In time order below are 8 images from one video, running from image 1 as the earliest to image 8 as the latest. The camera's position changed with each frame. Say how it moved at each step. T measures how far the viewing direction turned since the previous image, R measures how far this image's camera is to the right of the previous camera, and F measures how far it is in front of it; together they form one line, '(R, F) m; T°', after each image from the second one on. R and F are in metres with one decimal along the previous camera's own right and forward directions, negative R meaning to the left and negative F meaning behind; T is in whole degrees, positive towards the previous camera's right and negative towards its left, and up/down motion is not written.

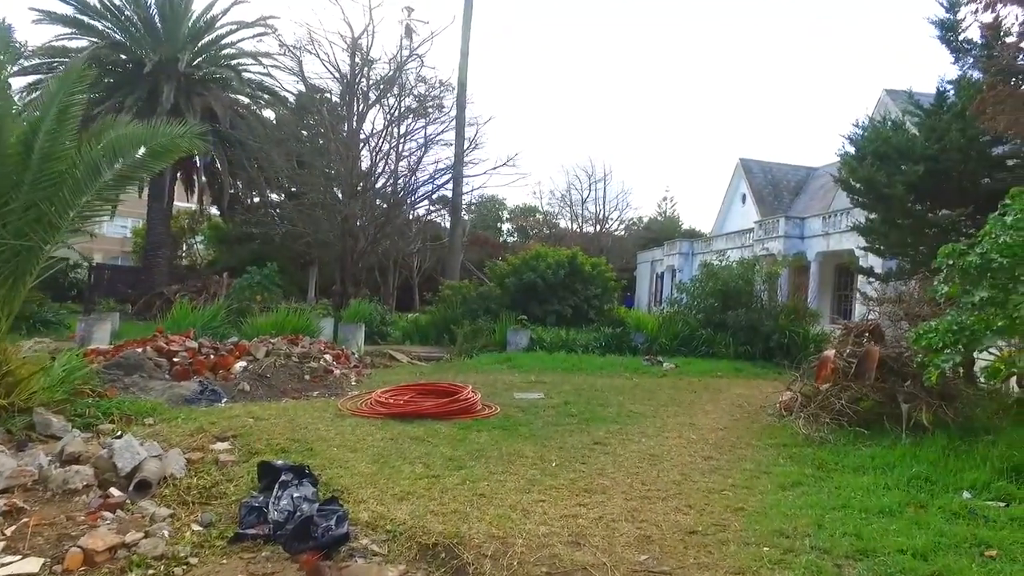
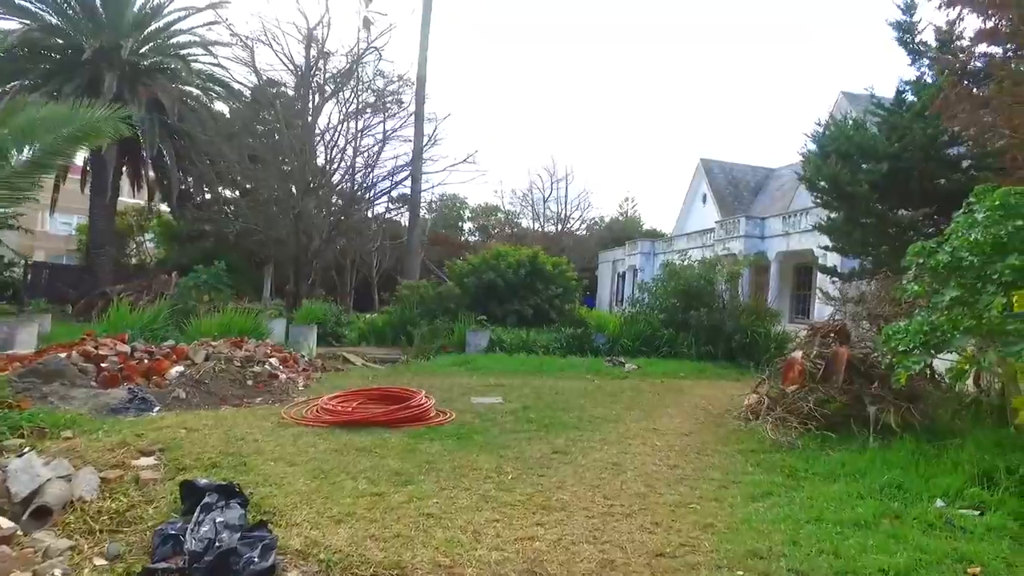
(0.0, +0.3) m; +3°
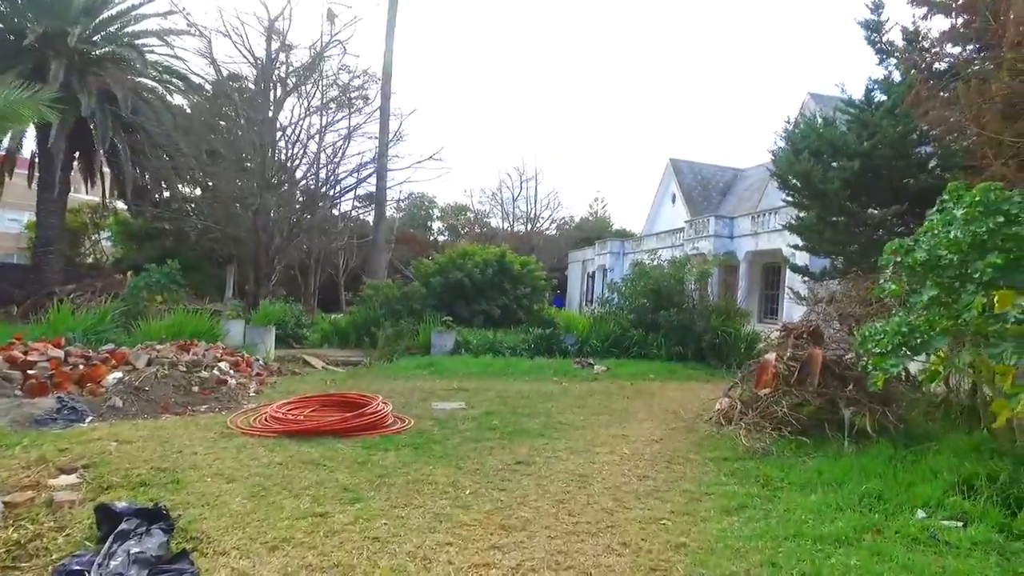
(+0.1, +0.3) m; +2°
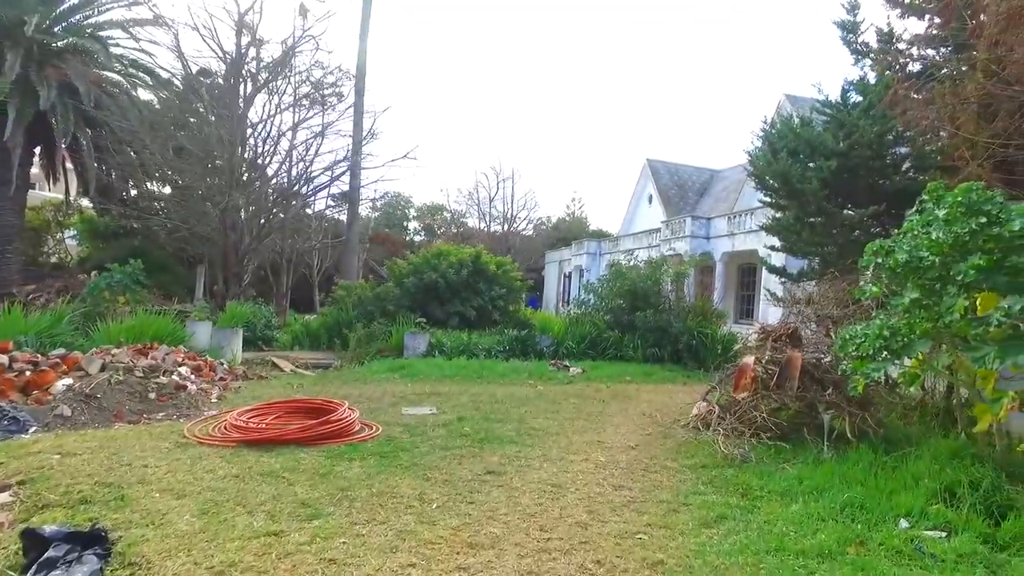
(0.0, +0.2) m; +2°
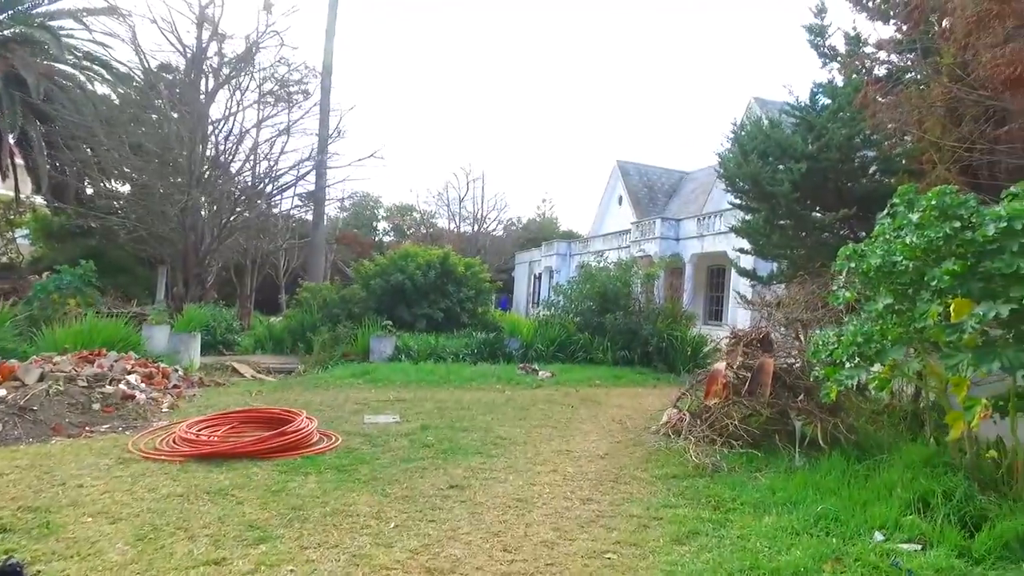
(0.0, +0.2) m; +2°
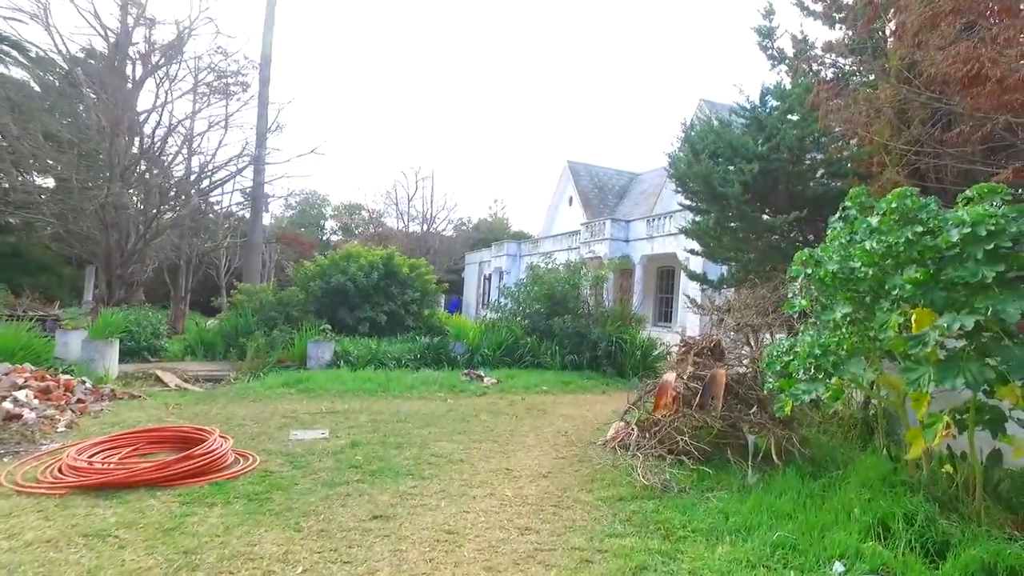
(+0.1, +0.4) m; +4°
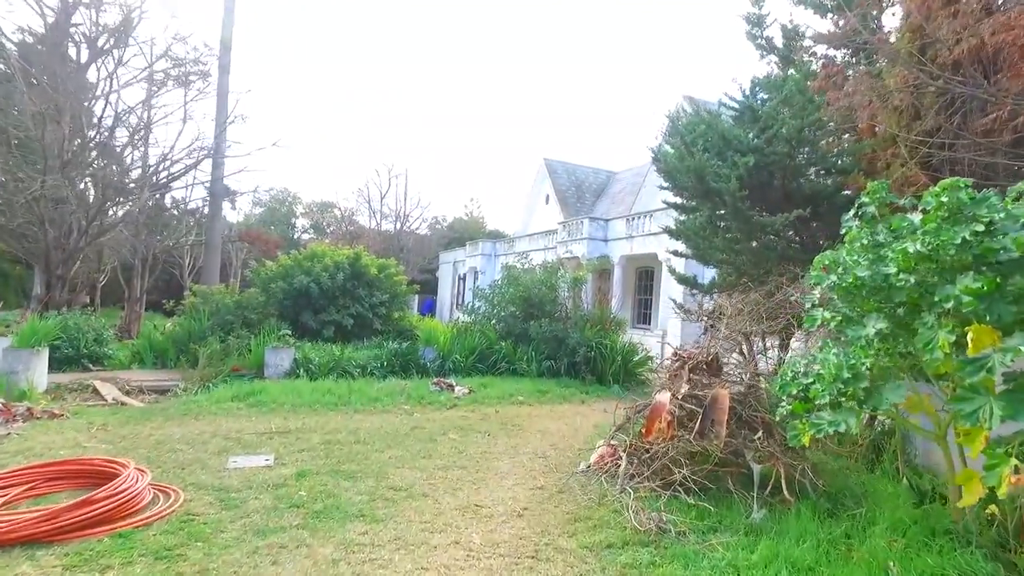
(0.0, +0.7) m; +2°
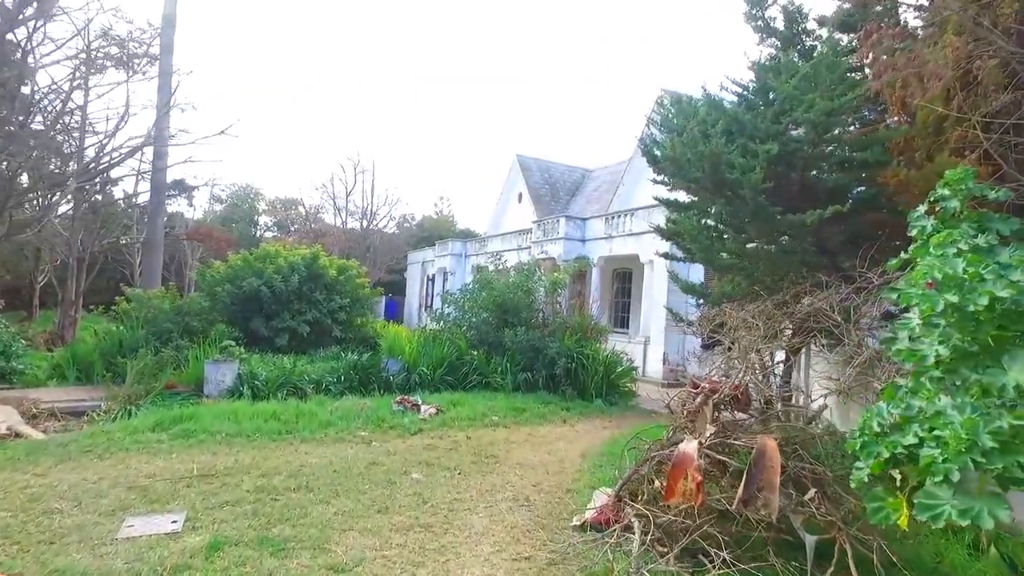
(0.0, +1.0) m; +2°
